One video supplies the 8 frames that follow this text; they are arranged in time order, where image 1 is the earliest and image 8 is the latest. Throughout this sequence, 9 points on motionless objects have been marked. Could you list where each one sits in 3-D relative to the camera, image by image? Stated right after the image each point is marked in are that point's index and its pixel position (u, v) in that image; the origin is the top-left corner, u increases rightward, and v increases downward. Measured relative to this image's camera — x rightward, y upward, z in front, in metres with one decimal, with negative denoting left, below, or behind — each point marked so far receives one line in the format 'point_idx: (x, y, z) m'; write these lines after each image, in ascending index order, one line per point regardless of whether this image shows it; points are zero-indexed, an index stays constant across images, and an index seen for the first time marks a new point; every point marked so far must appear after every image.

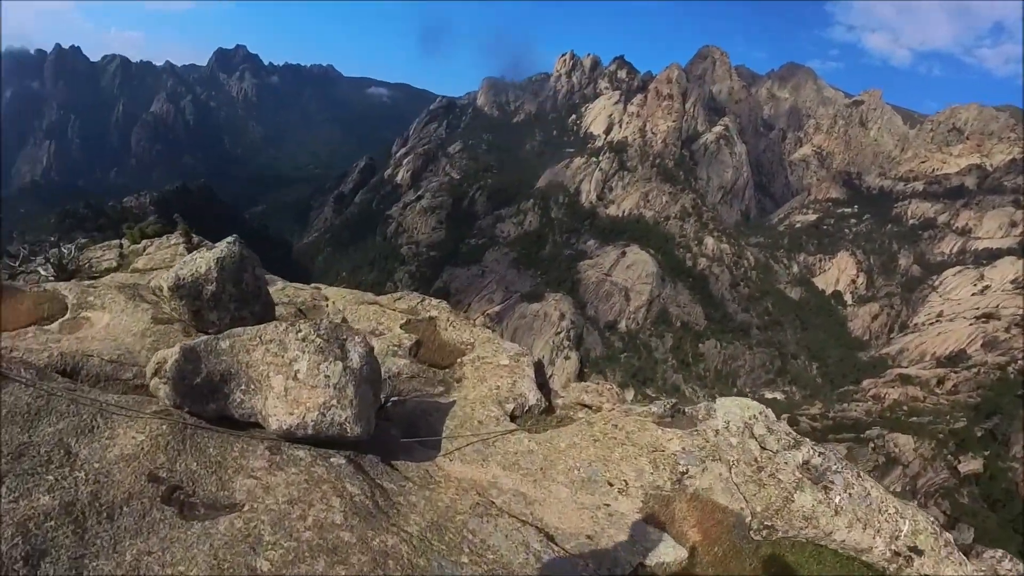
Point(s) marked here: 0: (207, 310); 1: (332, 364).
0: (-5.2, 0.0, +11.1) m
1: (-2.6, -0.7, +8.7) m
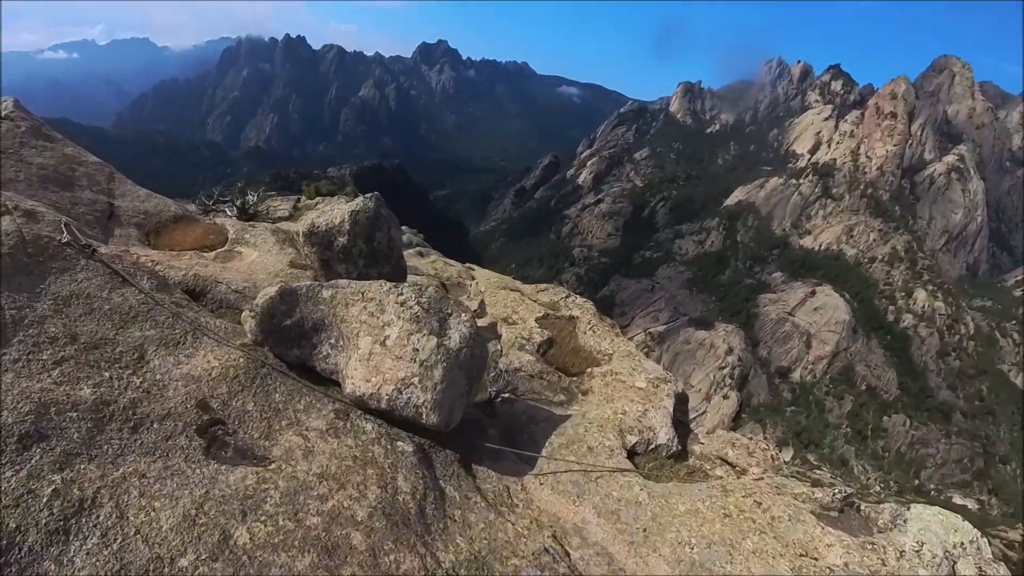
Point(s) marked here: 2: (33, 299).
0: (-2.8, +0.5, +11.1) m
1: (-1.1, -0.5, +8.1) m
2: (-6.5, -0.1, +8.9) m
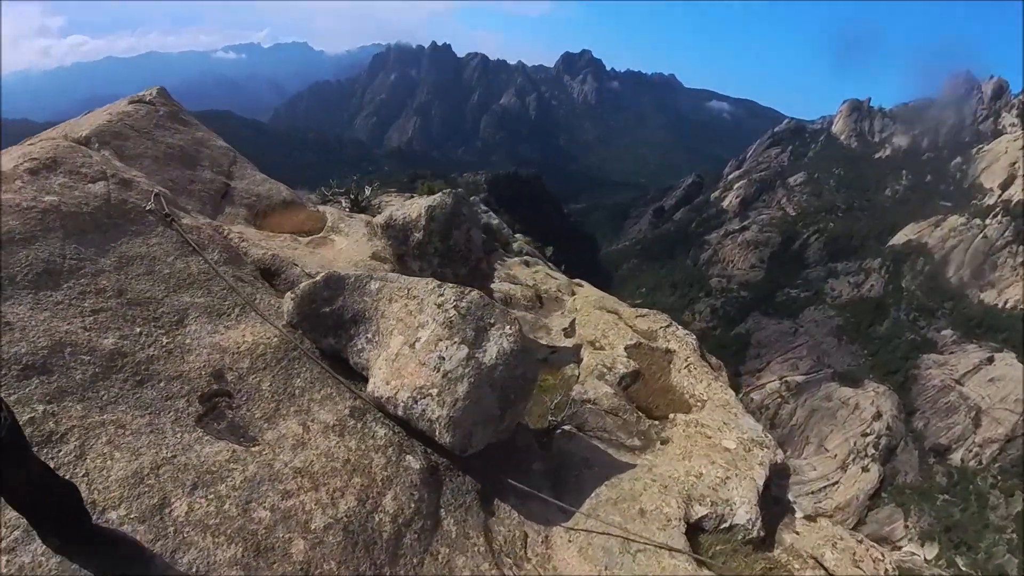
0: (-1.6, +0.5, +10.3) m
1: (-0.6, -0.6, +7.0) m
2: (-5.6, +0.4, +9.0) m
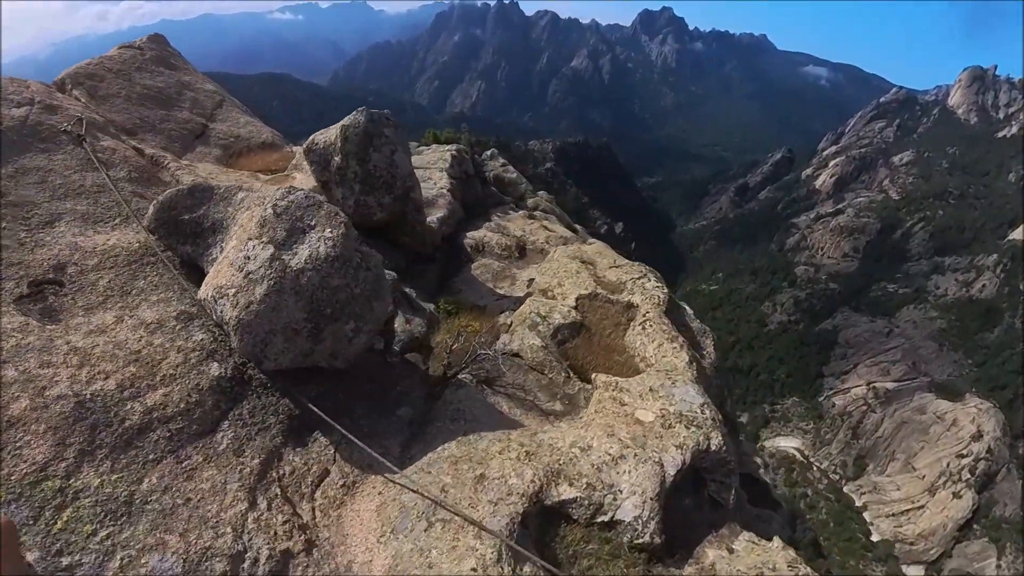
0: (-2.6, +1.5, +9.3) m
1: (-2.3, +0.3, +5.9) m
2: (-6.8, +1.7, +8.7) m
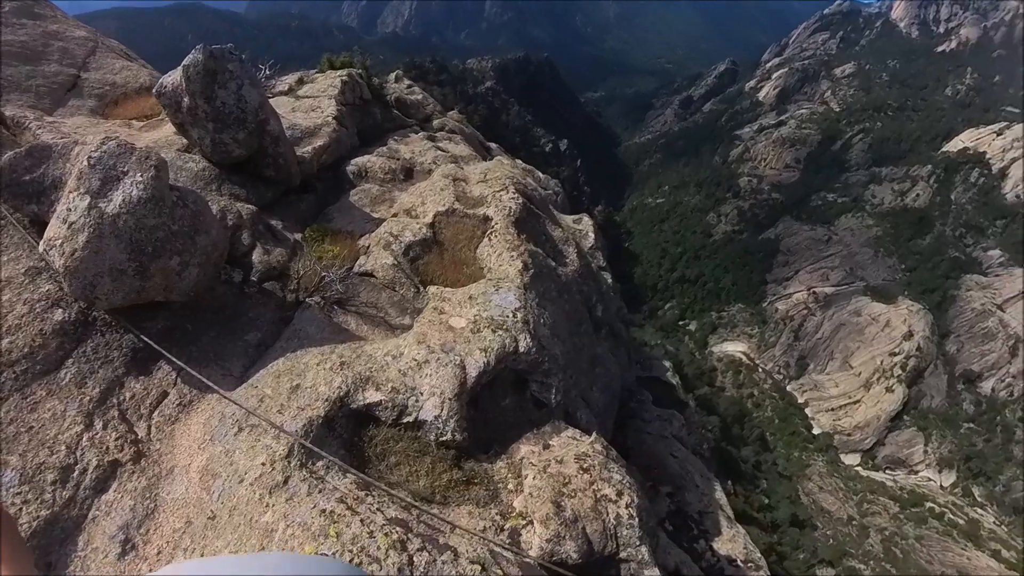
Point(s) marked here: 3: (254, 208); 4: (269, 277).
0: (-4.8, +2.4, +10.0) m
1: (-4.4, +0.8, +6.8) m
2: (-9.0, +2.4, +9.3) m
3: (-4.2, +1.2, +10.5) m
4: (-3.4, +0.1, +9.3) m
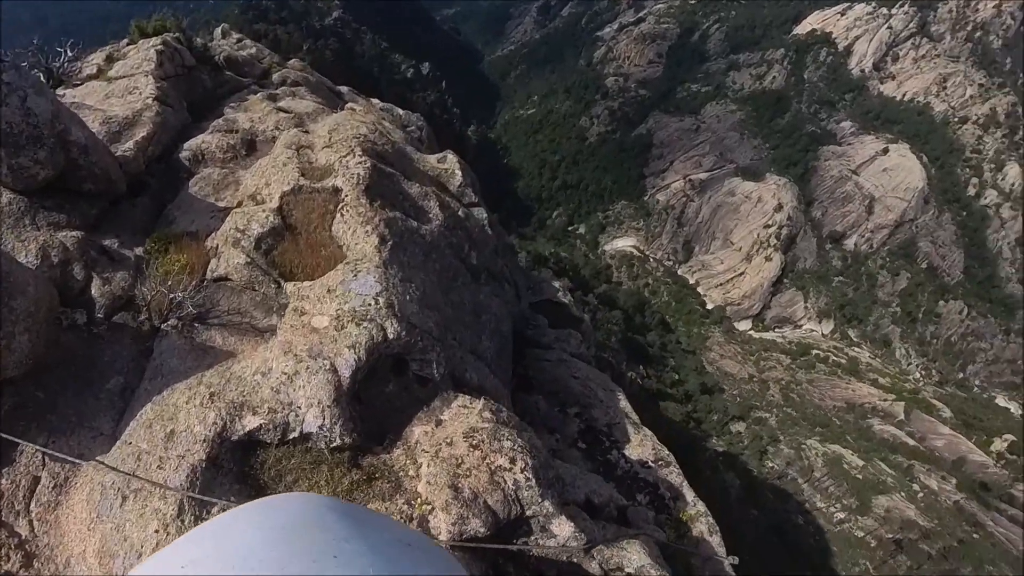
0: (-6.9, +1.8, +8.8) m
1: (-5.8, -0.1, +6.0) m
2: (-10.9, +0.9, +7.6) m
3: (-6.2, +0.8, +9.6) m
4: (-5.1, -0.3, +8.7) m
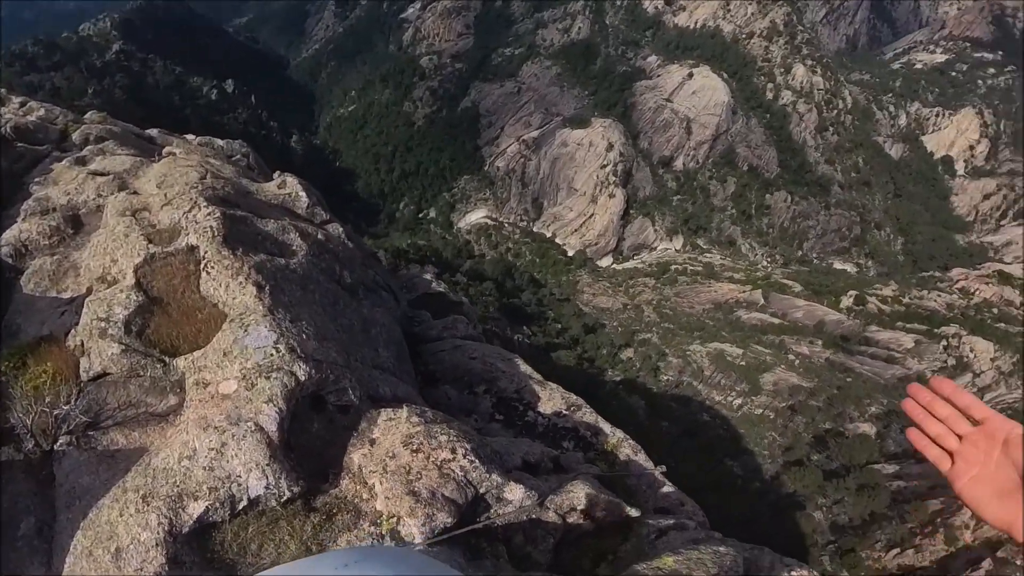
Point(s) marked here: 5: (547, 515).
0: (-7.7, -0.3, +7.5) m
1: (-5.6, -1.8, +5.1) m
2: (-11.0, -2.2, +5.5) m
3: (-7.0, -1.1, +8.5) m
4: (-5.5, -1.8, +7.9) m
5: (+0.6, -4.2, +12.2) m
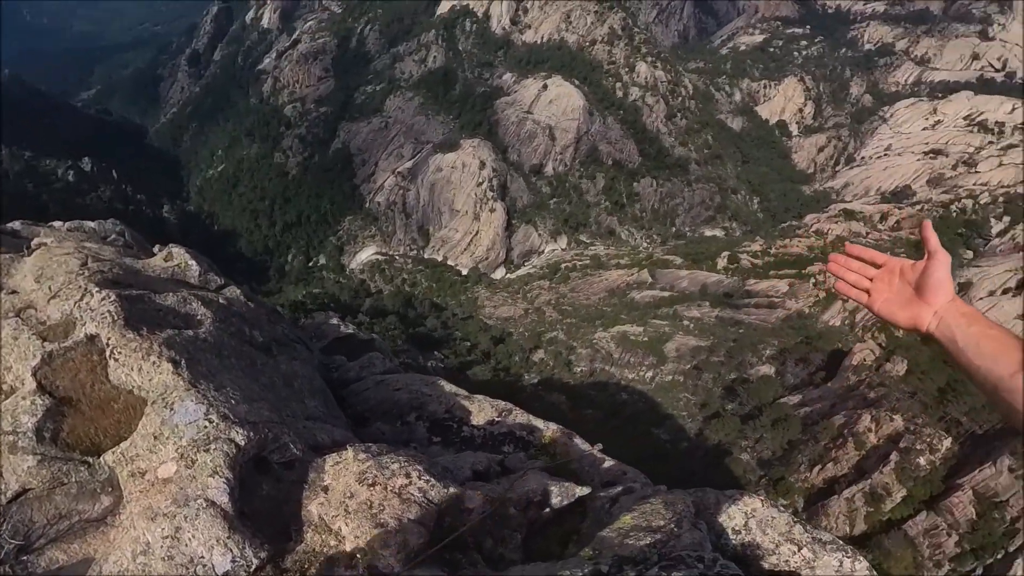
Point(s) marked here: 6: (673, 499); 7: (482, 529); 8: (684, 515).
0: (-8.1, -1.9, +7.1) m
1: (-5.3, -2.9, +5.0) m
2: (-10.5, -4.4, +4.5) m
3: (-7.4, -2.6, +8.1) m
4: (-5.7, -3.0, +7.8) m
5: (0.0, -4.3, +13.0) m
6: (+3.3, -4.2, +13.2) m
7: (-0.5, -4.5, +12.3) m
8: (+3.3, -4.2, +12.4) m
